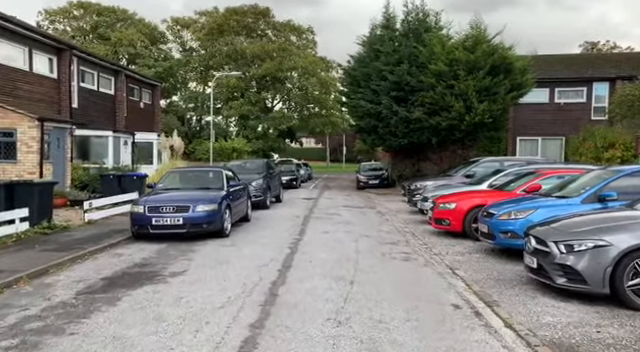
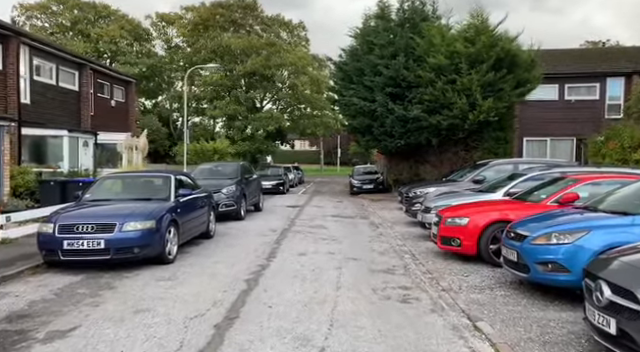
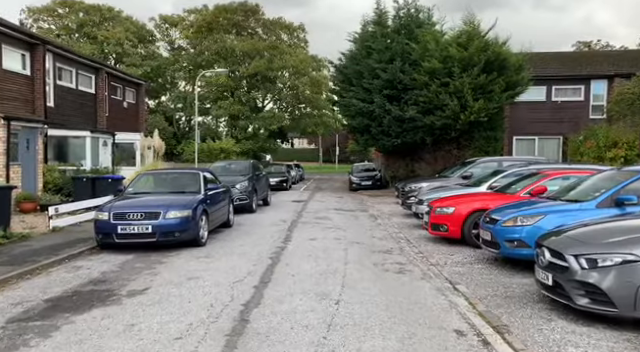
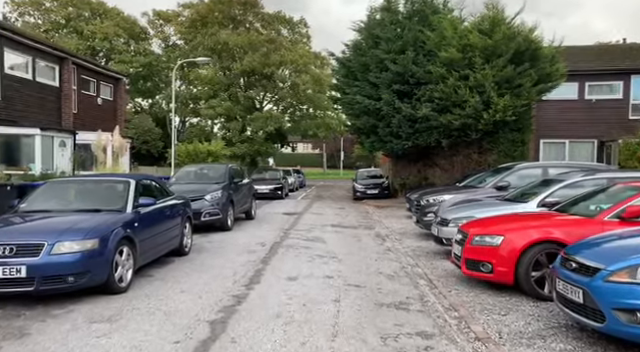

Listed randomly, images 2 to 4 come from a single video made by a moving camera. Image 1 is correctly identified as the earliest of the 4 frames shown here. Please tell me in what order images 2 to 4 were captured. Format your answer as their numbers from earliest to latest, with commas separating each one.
3, 2, 4
